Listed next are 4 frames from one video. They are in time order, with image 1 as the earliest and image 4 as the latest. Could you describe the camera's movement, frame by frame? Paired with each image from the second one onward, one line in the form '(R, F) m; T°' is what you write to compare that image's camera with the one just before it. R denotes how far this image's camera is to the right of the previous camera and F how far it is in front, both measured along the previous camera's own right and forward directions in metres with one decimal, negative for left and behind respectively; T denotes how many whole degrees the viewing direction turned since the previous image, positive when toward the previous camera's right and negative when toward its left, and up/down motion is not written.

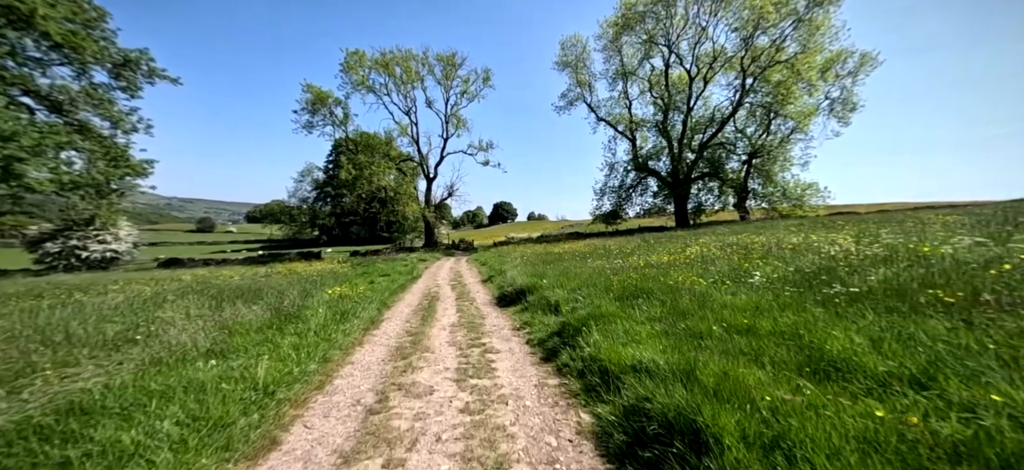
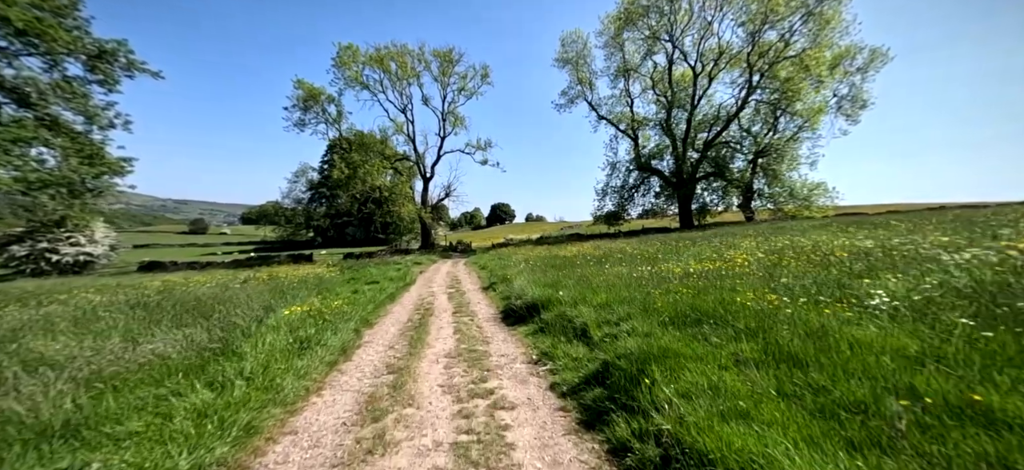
(-0.3, +2.0) m; 0°
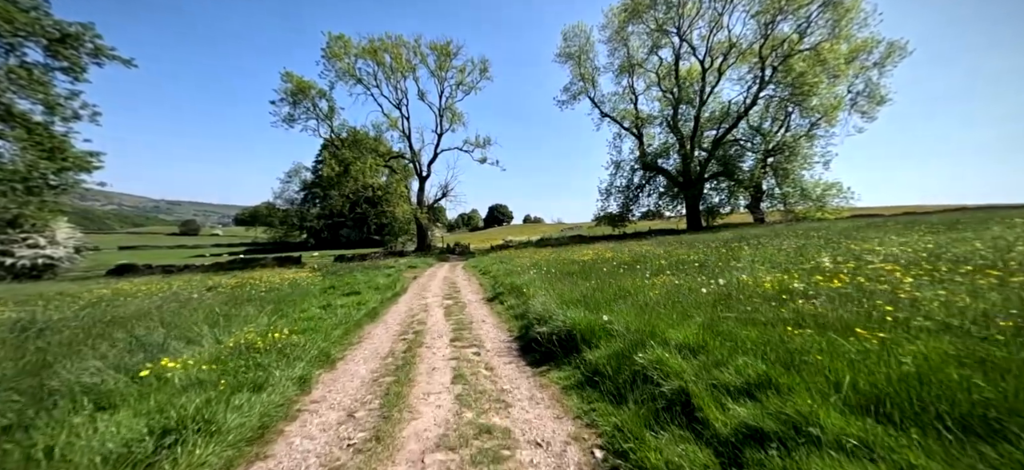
(-0.4, +2.9) m; 0°
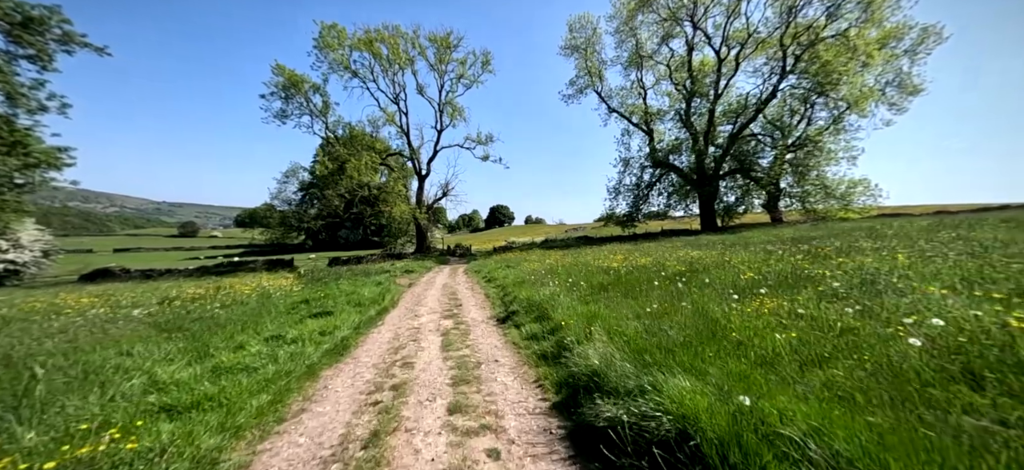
(-0.4, +3.2) m; 0°
